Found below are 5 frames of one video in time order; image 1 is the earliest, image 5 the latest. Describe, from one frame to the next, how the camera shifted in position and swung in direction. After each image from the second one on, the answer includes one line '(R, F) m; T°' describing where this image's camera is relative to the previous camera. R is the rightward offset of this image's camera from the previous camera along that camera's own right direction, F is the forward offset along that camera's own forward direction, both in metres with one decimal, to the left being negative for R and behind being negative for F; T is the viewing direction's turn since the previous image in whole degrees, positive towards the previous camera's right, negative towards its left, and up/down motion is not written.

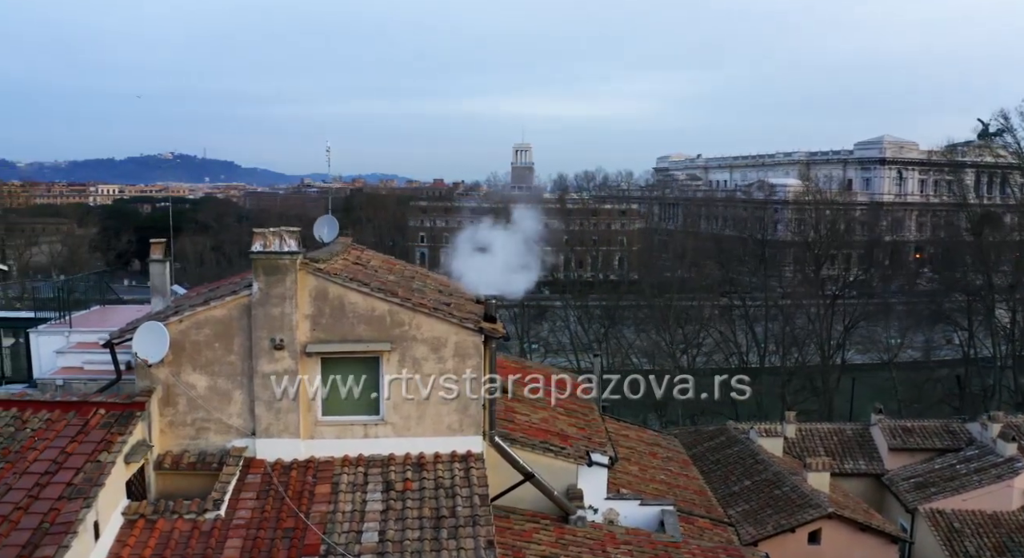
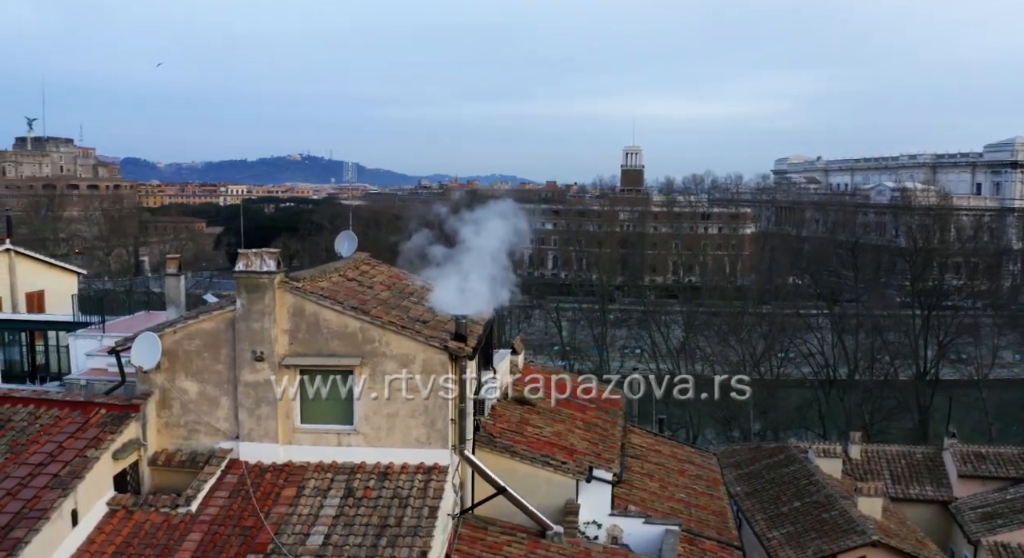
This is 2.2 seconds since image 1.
(+1.3, -0.2) m; -8°
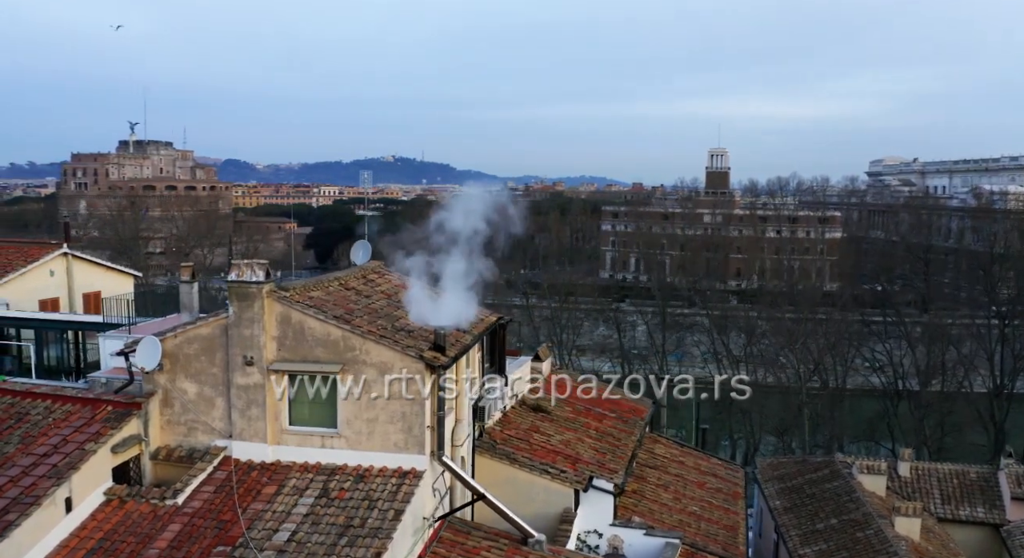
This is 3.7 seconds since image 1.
(+1.0, -0.2) m; -6°
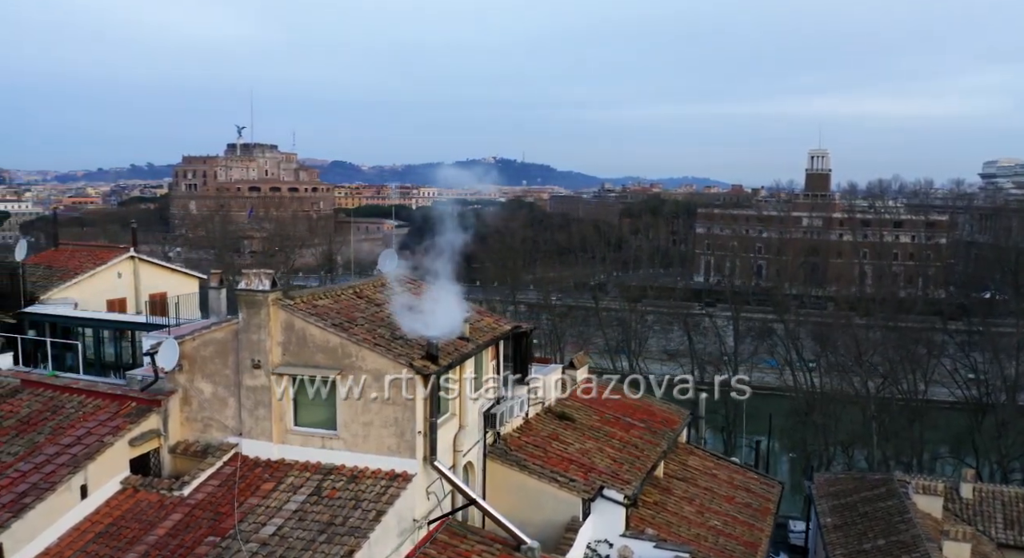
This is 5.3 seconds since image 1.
(+1.0, -0.2) m; -7°
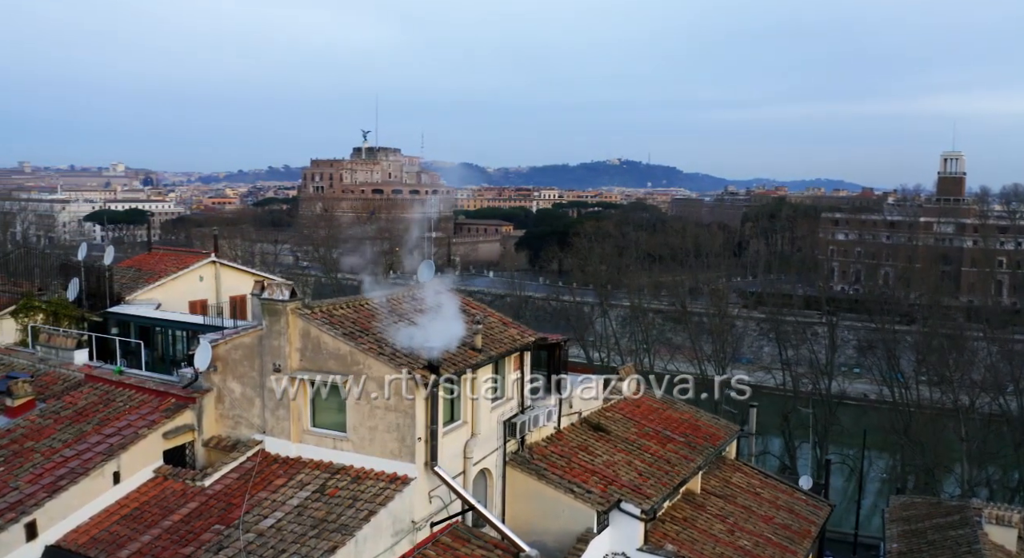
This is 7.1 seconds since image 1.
(+1.2, -0.2) m; -8°
